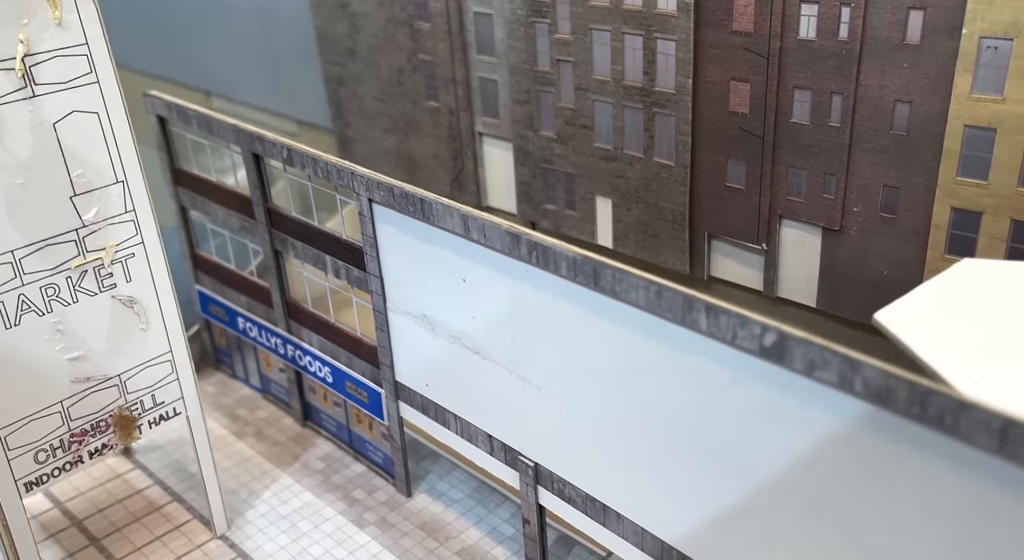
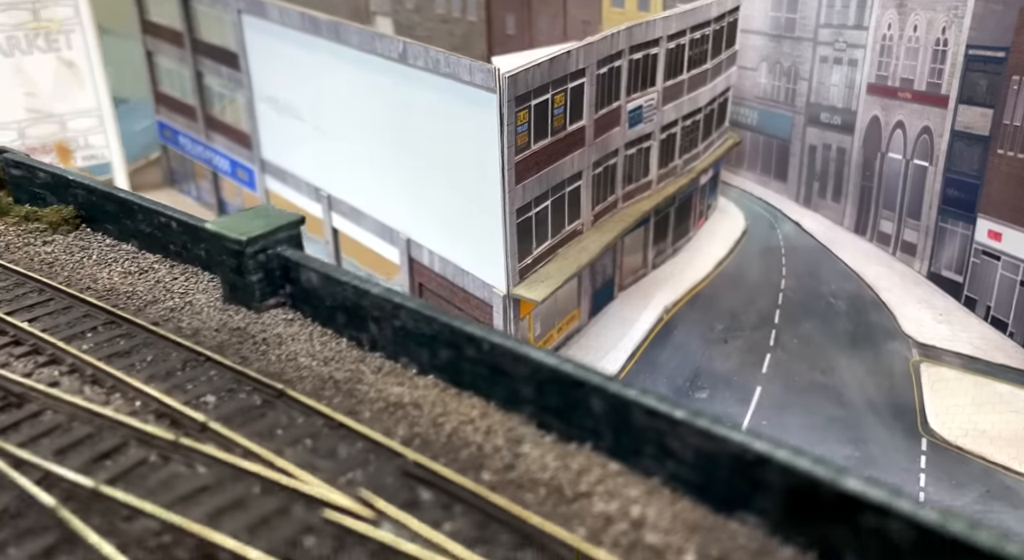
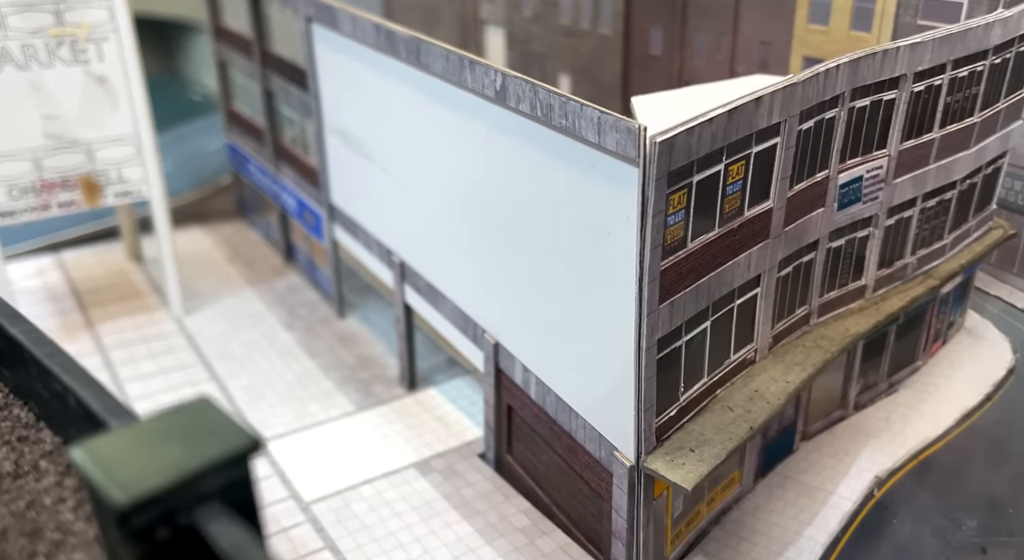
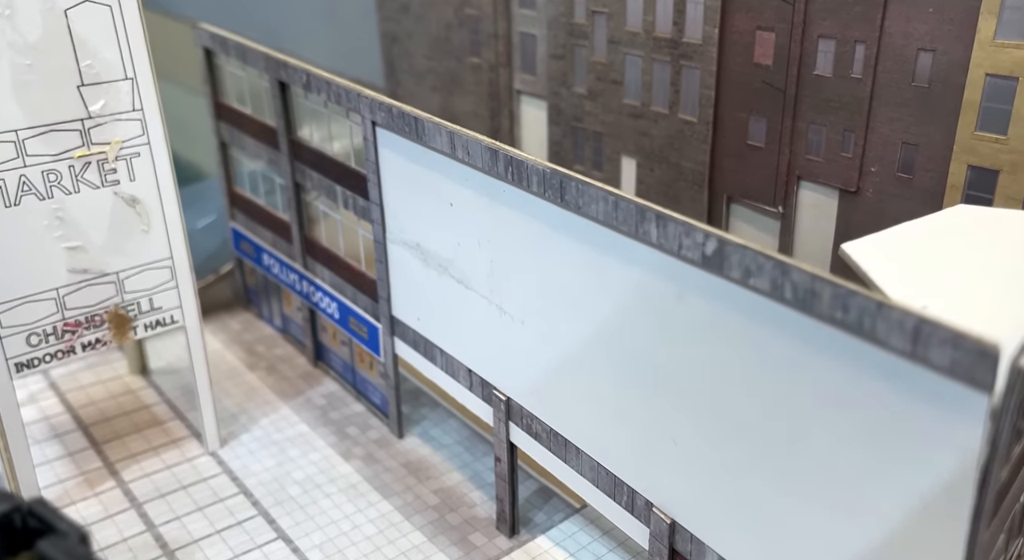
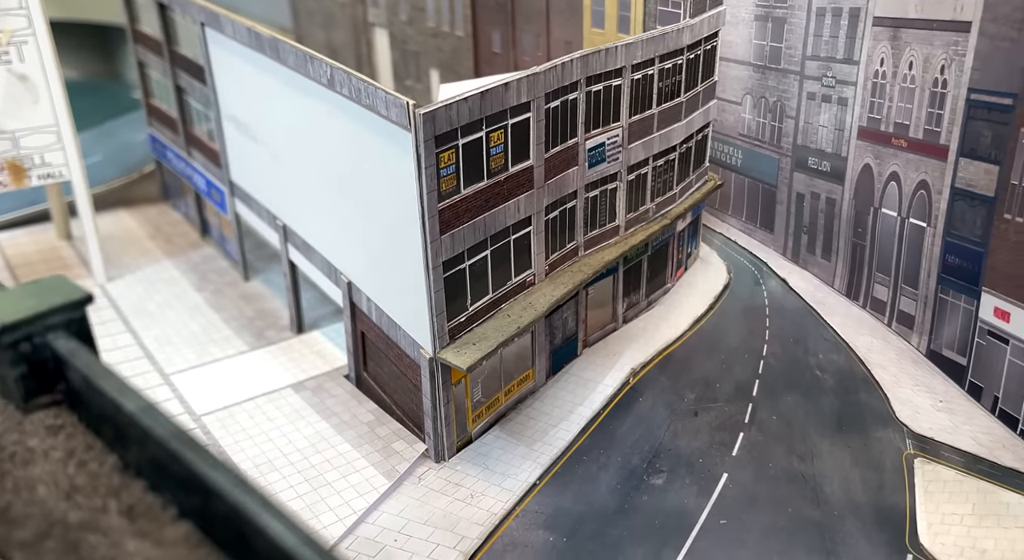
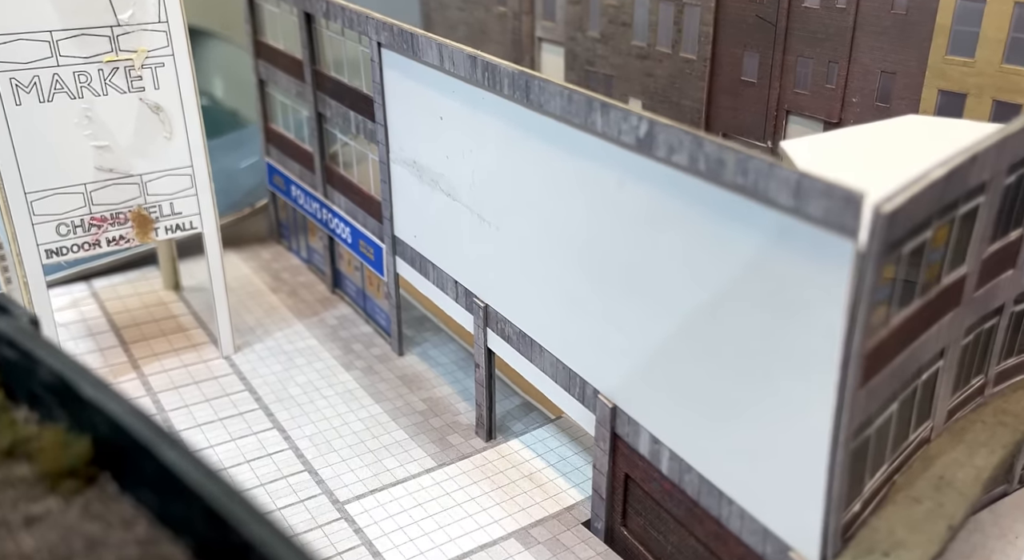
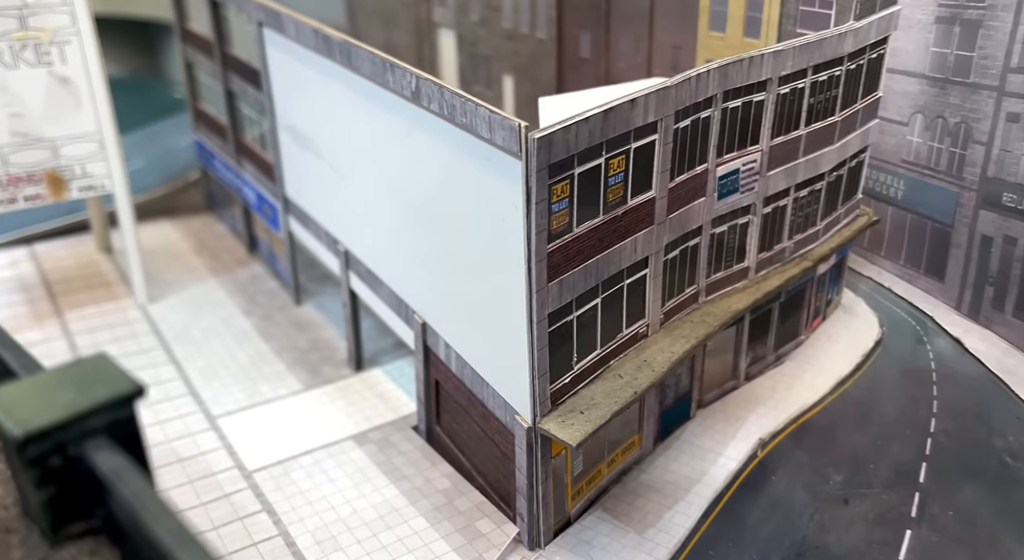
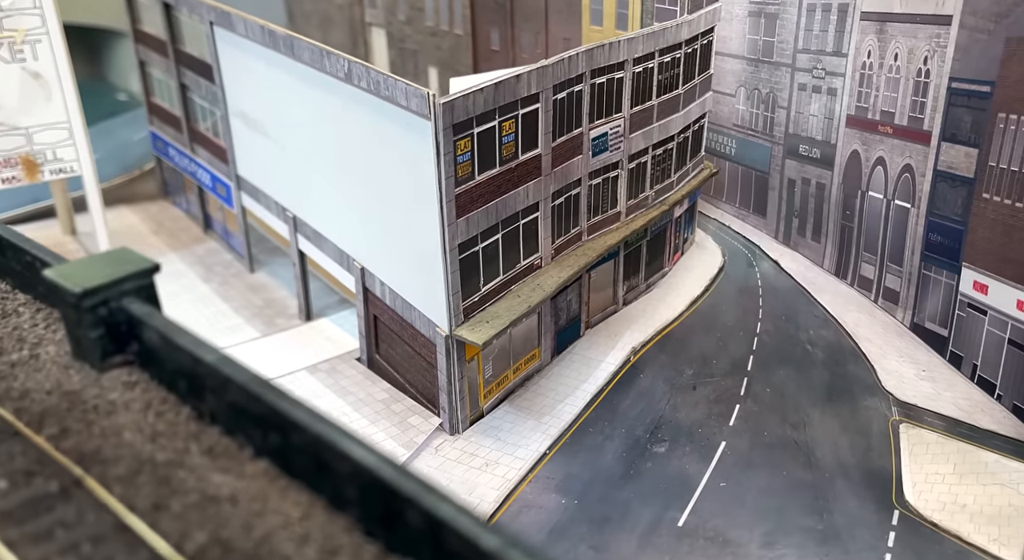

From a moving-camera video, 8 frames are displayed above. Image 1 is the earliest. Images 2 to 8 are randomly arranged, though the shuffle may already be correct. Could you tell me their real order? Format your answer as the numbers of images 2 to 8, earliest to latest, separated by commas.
4, 6, 3, 7, 5, 8, 2
